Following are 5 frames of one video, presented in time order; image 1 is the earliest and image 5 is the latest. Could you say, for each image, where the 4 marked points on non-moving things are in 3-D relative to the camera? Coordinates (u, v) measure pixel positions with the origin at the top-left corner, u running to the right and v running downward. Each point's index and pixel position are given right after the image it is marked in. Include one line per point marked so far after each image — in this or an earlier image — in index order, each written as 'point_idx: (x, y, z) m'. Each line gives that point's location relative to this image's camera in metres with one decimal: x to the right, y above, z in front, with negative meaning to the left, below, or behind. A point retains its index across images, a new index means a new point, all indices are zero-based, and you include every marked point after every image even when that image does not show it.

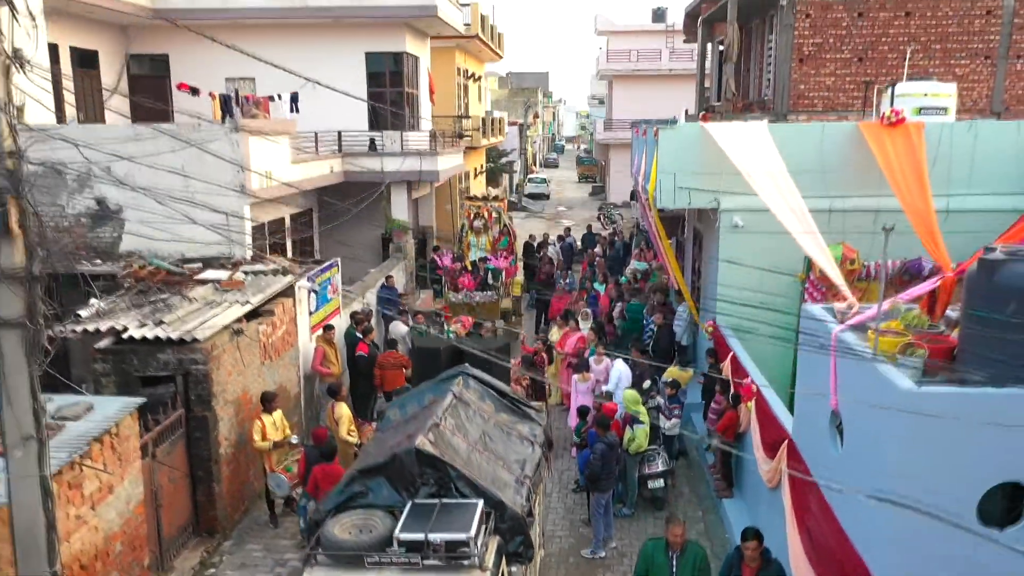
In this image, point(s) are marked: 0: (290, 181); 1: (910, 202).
0: (-3.6, +1.7, +12.3) m
1: (+4.1, +0.7, +8.1) m
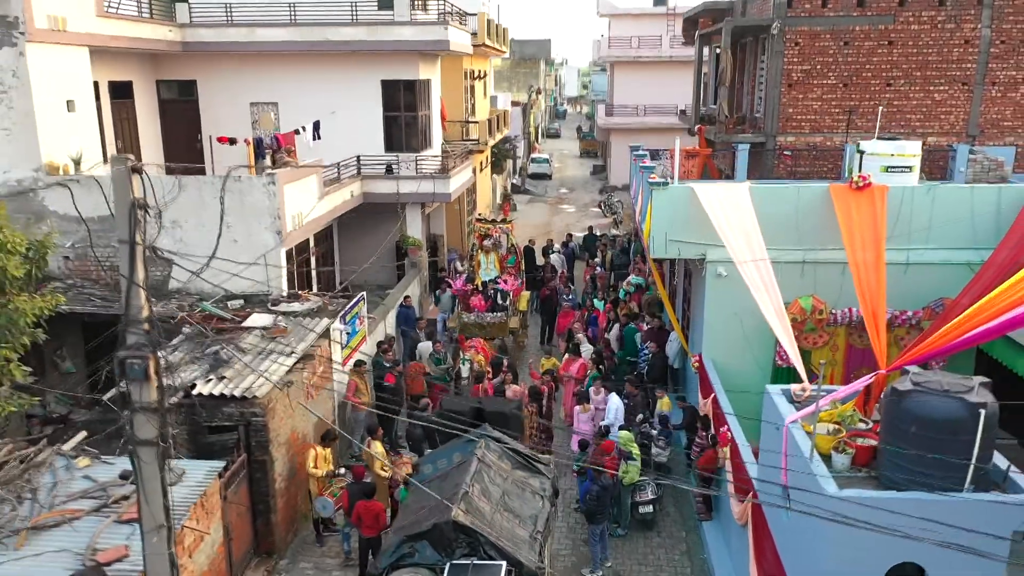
0: (-3.4, +1.3, +13.4) m
1: (+4.3, 0.0, +9.4) m
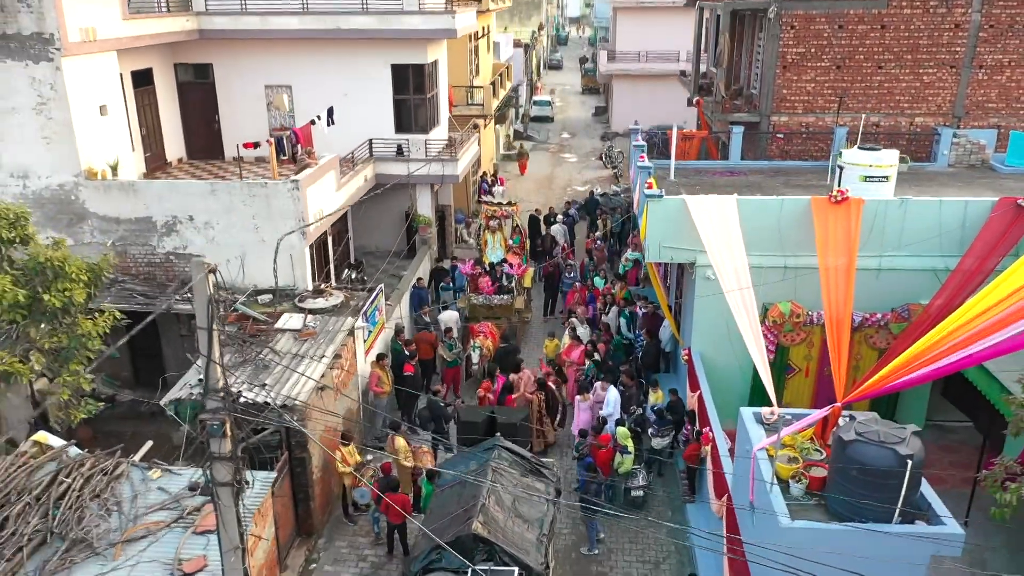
0: (-3.3, +1.5, +14.3) m
1: (+4.4, -0.2, +10.4) m
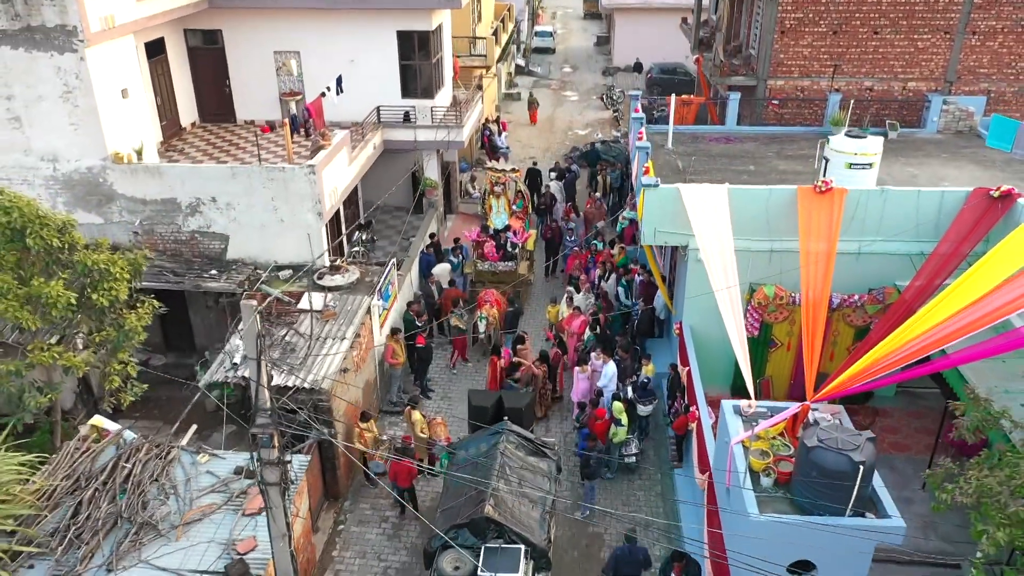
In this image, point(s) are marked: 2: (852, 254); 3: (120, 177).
0: (-3.2, +2.1, +15.0) m
1: (+4.5, -0.1, +11.3) m
2: (+5.6, +0.6, +12.6) m
3: (-6.8, +1.9, +13.2) m
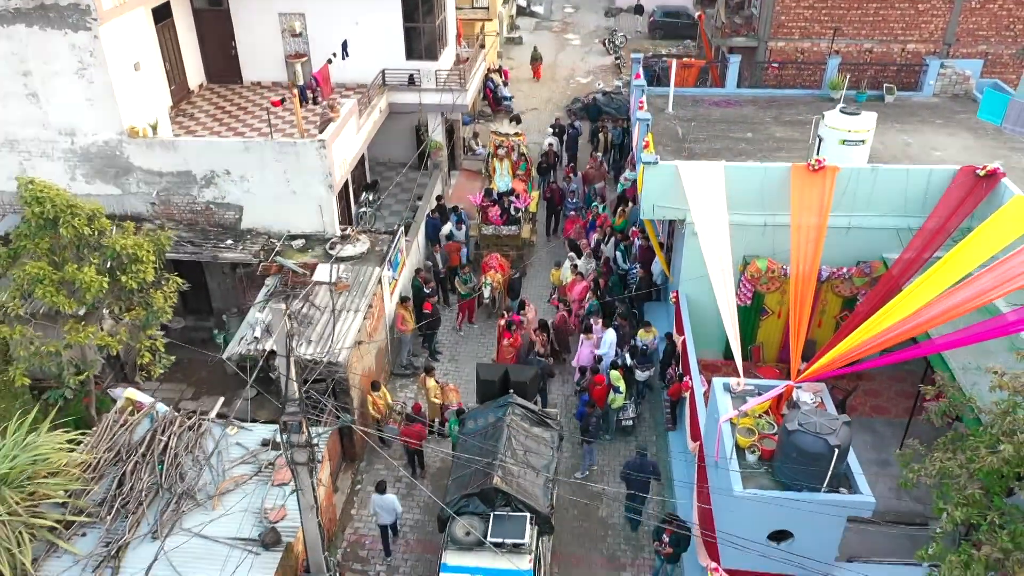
0: (-3.1, +2.8, +15.4) m
1: (+4.5, +0.3, +11.9) m
2: (+5.7, +1.0, +13.1) m
3: (-6.7, +2.4, +13.6) m
